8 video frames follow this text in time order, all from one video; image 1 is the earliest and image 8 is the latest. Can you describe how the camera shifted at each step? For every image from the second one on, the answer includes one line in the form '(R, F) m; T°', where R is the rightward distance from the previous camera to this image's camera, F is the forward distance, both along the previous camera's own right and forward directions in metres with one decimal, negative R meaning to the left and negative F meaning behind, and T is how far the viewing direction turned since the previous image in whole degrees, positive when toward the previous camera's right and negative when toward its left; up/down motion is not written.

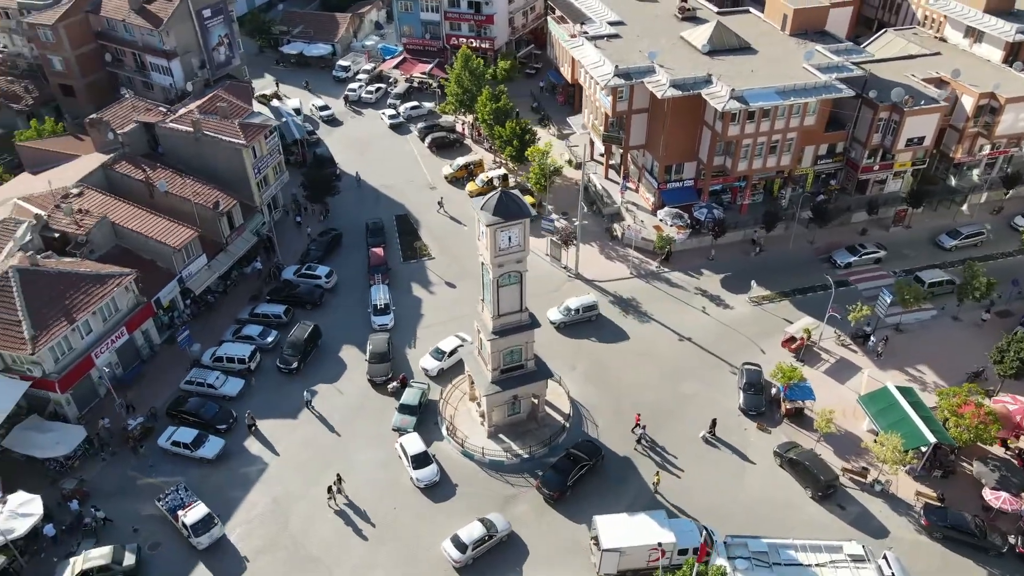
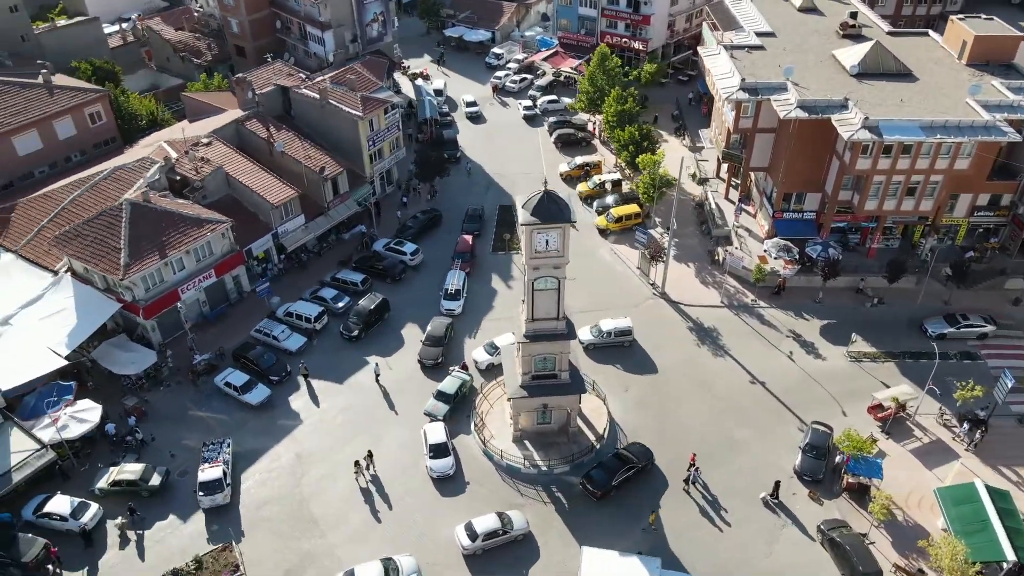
(+7.1, +2.3) m; -13°
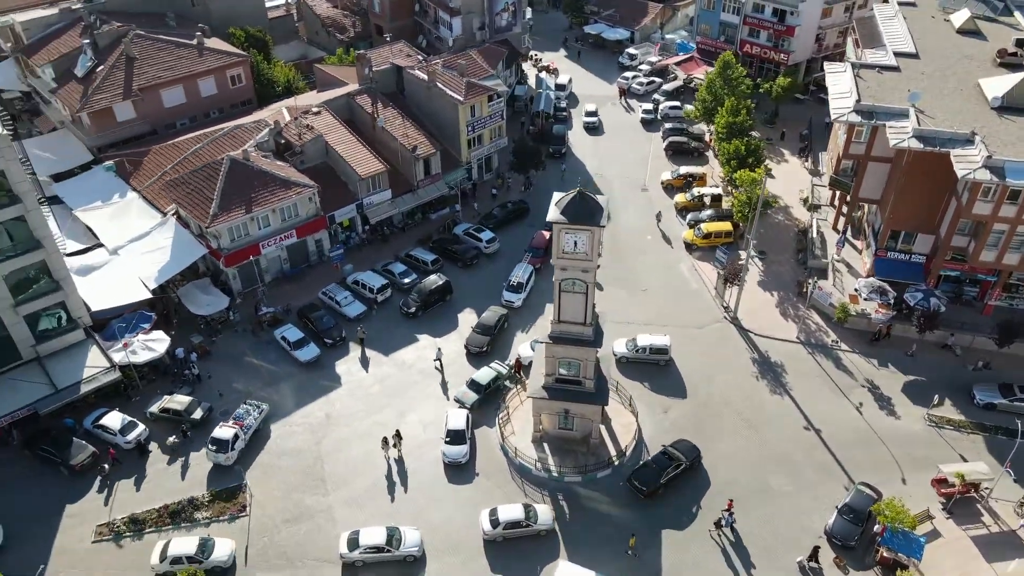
(+6.3, +1.3) m; -11°
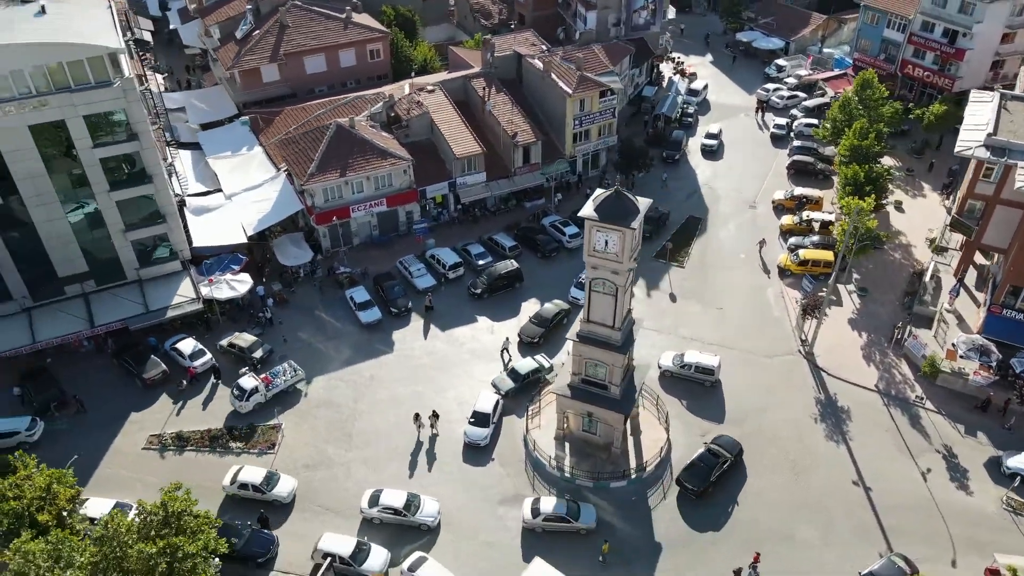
(+6.4, +0.9) m; -12°
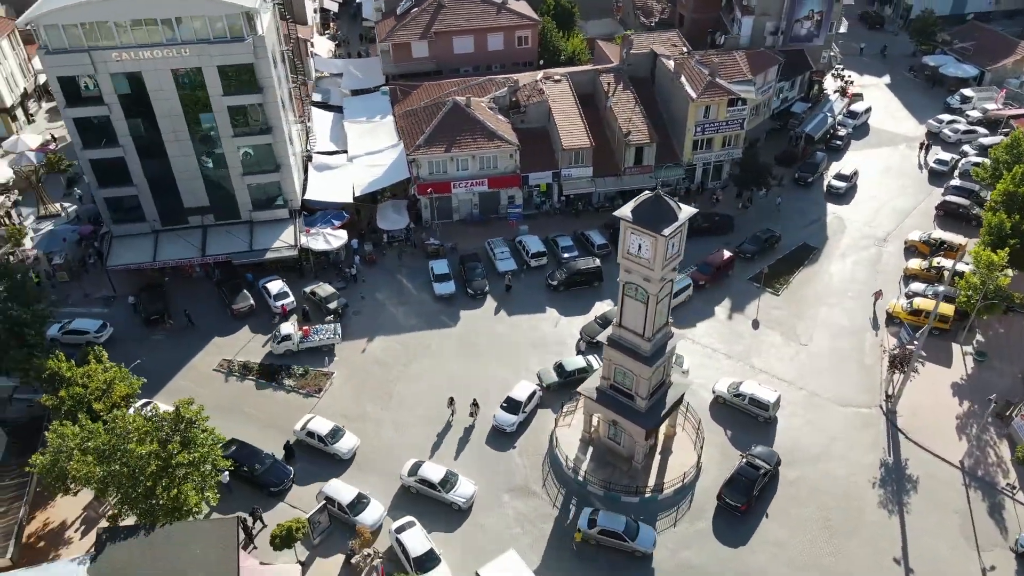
(+6.9, +1.0) m; -13°
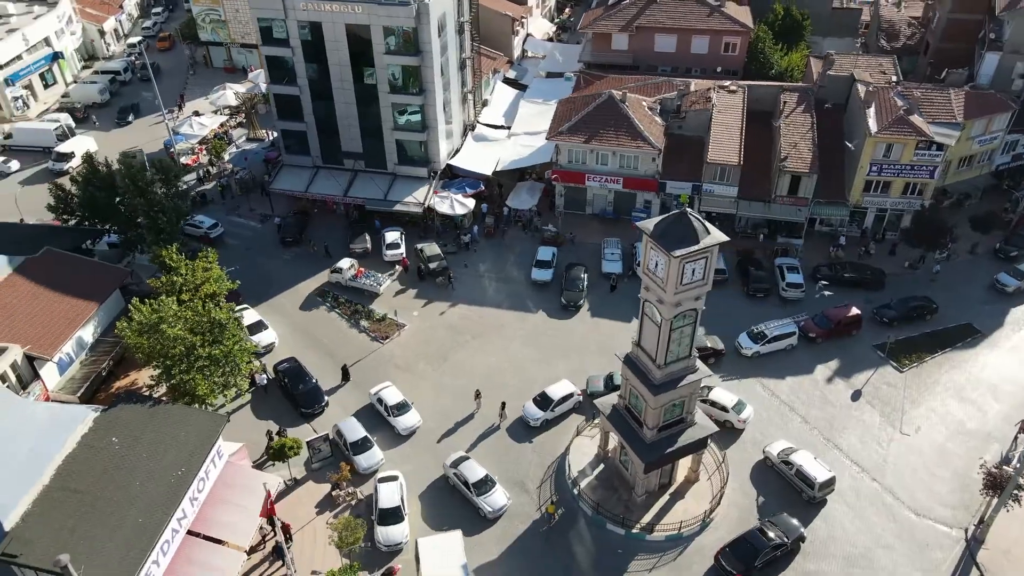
(+10.5, +2.3) m; -18°
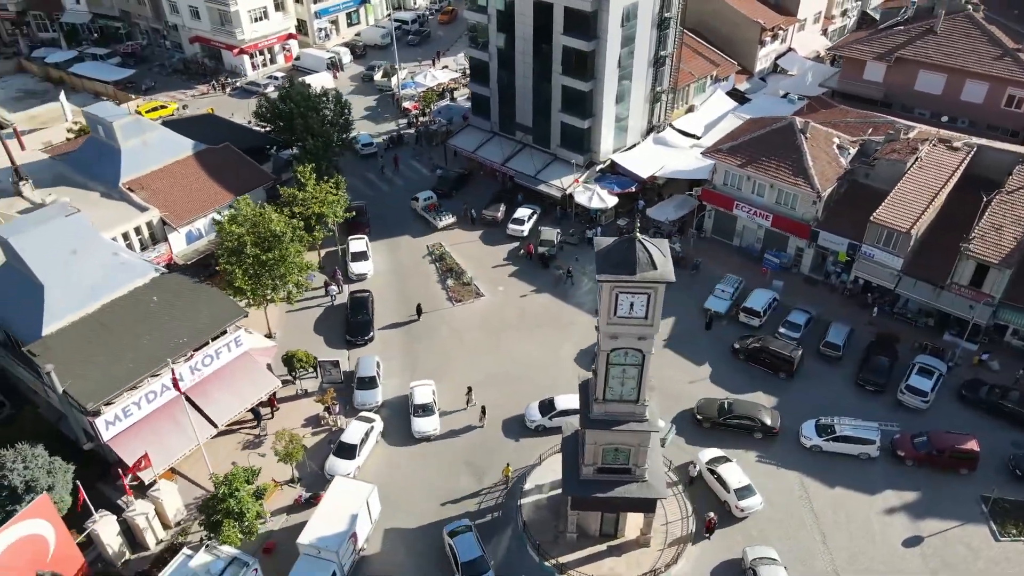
(+14.2, +4.1) m; -23°
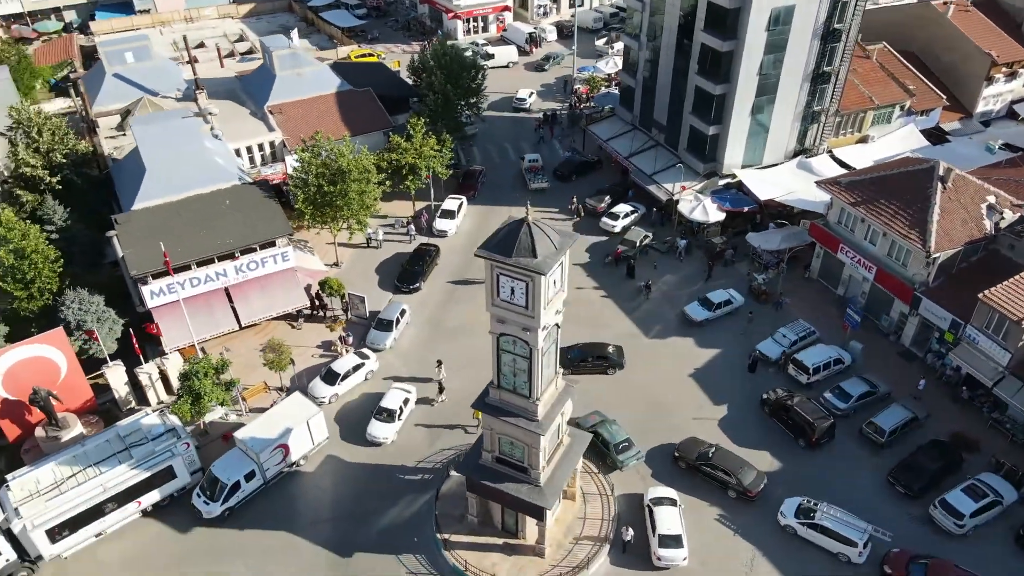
(+13.0, +2.8) m; -19°
